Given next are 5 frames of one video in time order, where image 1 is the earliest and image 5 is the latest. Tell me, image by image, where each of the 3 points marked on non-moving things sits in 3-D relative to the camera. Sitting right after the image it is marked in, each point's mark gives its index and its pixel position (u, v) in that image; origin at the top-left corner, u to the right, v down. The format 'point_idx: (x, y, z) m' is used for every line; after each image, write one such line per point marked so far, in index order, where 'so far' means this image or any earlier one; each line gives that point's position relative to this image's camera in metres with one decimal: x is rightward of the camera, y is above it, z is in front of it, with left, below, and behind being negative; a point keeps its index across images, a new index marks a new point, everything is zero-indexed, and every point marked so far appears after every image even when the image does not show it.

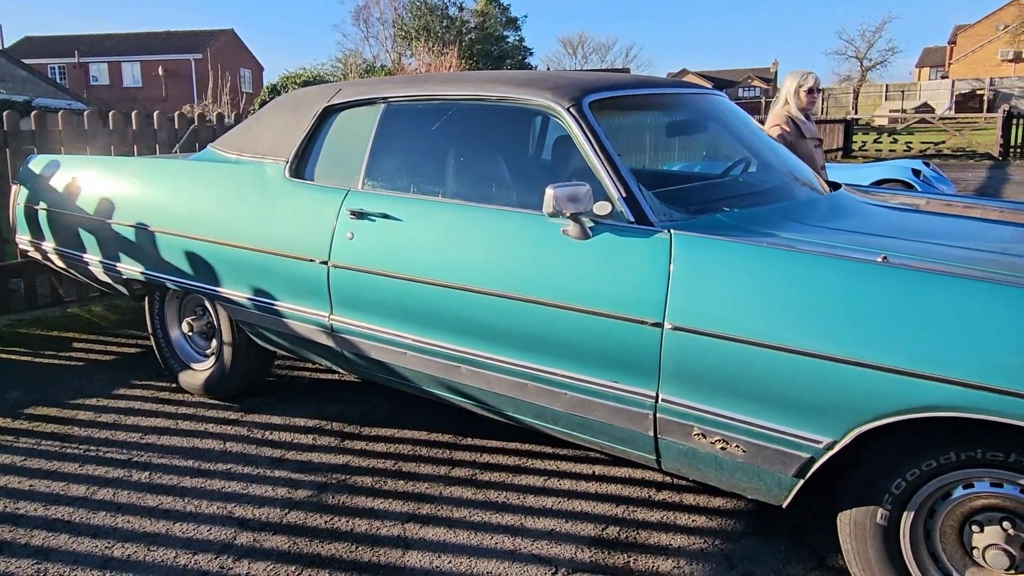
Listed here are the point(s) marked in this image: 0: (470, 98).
0: (-0.2, +0.8, +3.1) m
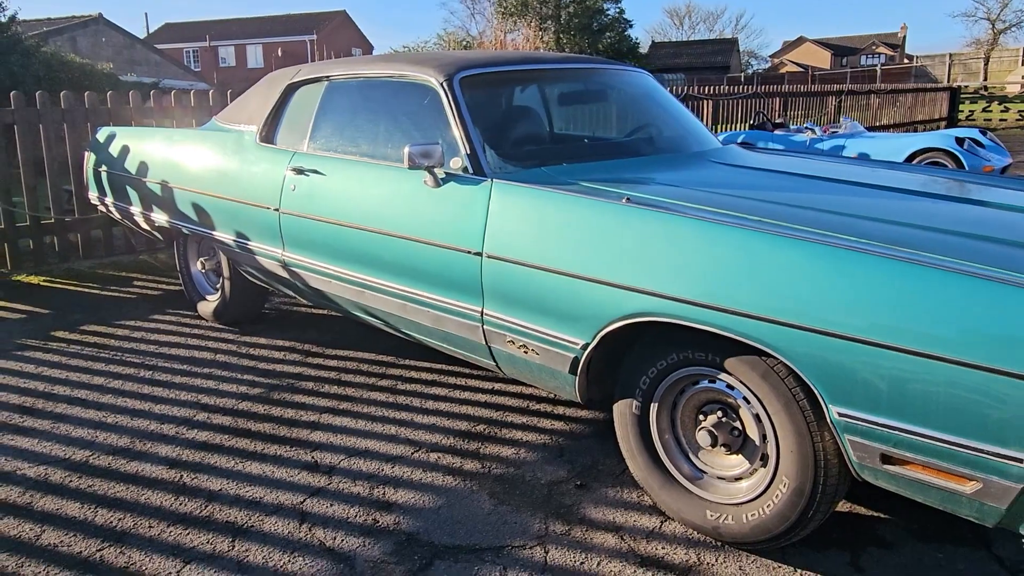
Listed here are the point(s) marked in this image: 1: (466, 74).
0: (-0.7, +1.1, +3.8) m
1: (-0.2, +1.0, +3.5) m
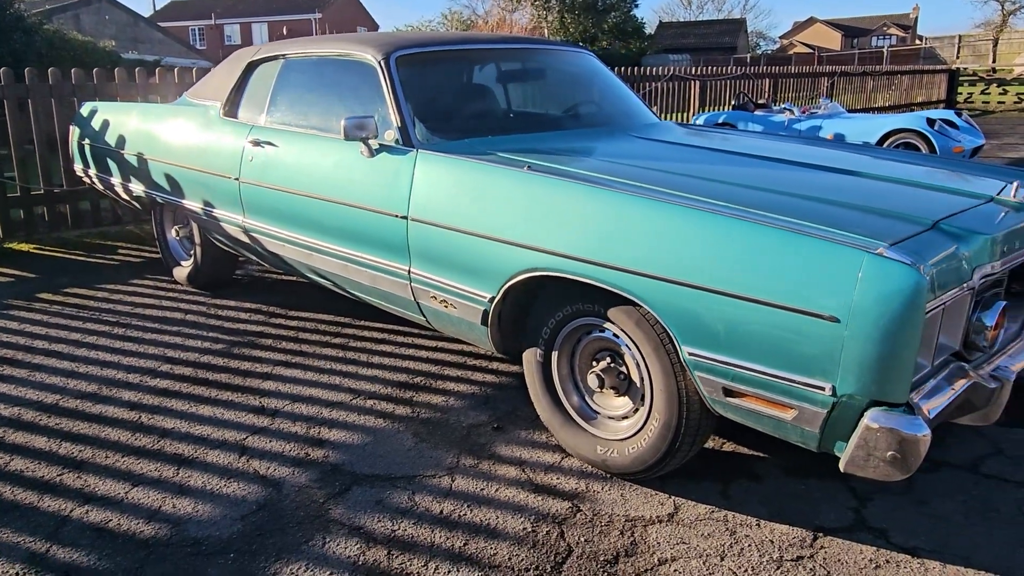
0: (-1.0, +1.3, +4.1) m
1: (-0.6, +1.2, +3.8) m
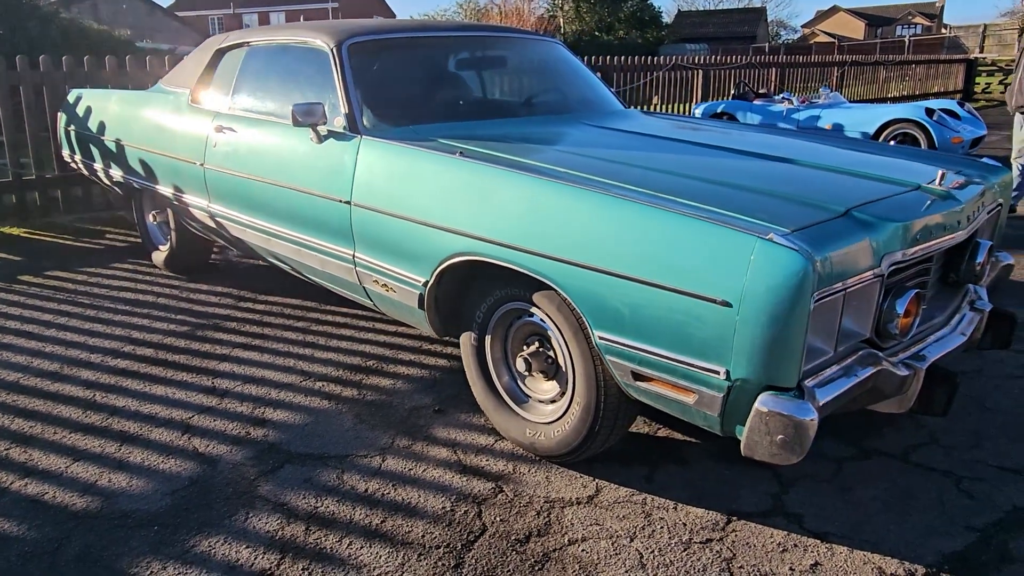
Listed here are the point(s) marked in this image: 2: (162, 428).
0: (-1.3, +1.4, +4.1) m
1: (-0.8, +1.3, +3.8) m
2: (-1.6, -0.6, +3.3) m
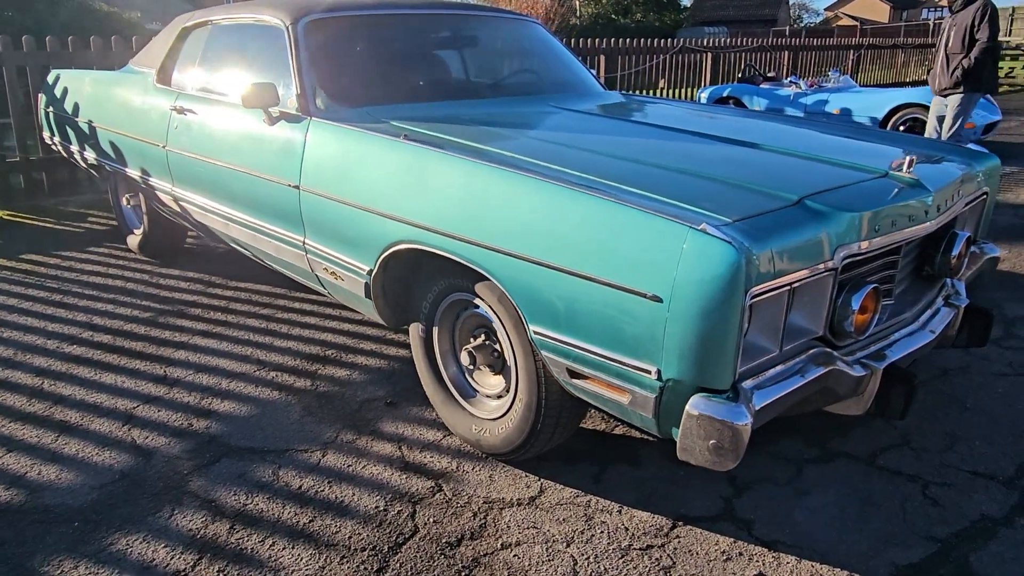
0: (-1.4, +1.5, +4.0) m
1: (-1.0, +1.4, +3.7) m
2: (-1.8, -0.6, +3.2) m
